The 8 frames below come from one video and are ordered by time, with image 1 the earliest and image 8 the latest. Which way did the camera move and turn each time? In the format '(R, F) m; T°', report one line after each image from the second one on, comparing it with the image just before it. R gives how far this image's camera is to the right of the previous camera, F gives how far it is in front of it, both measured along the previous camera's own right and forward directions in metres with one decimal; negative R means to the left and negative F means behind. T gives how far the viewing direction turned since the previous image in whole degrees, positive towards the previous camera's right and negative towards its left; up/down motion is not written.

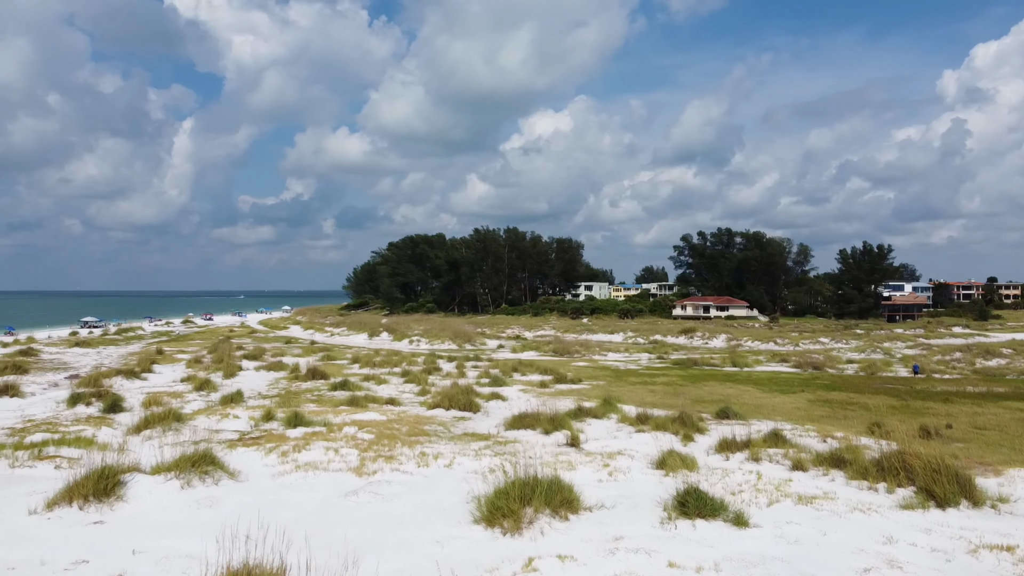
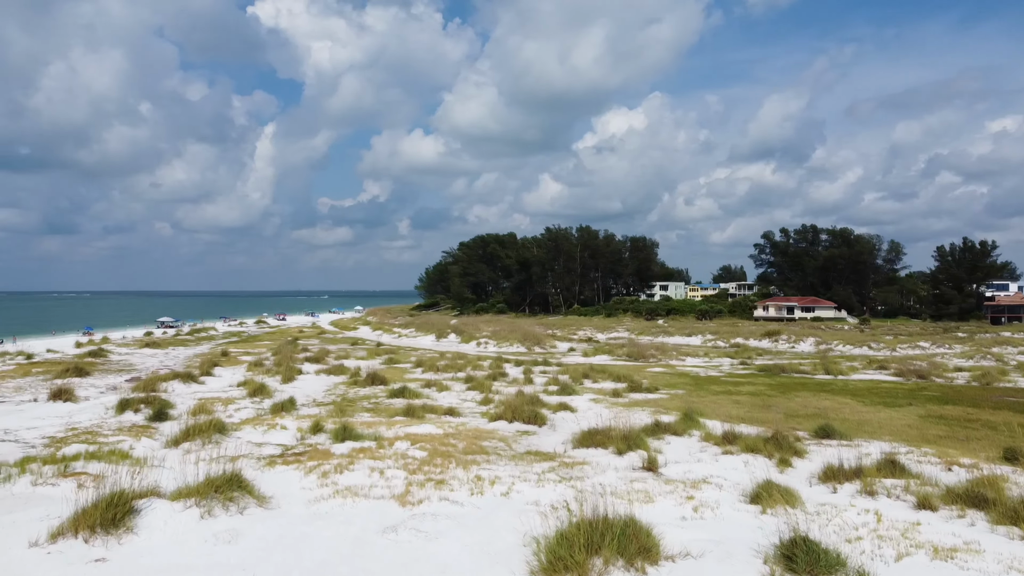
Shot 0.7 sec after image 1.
(+0.1, +1.2) m; -5°
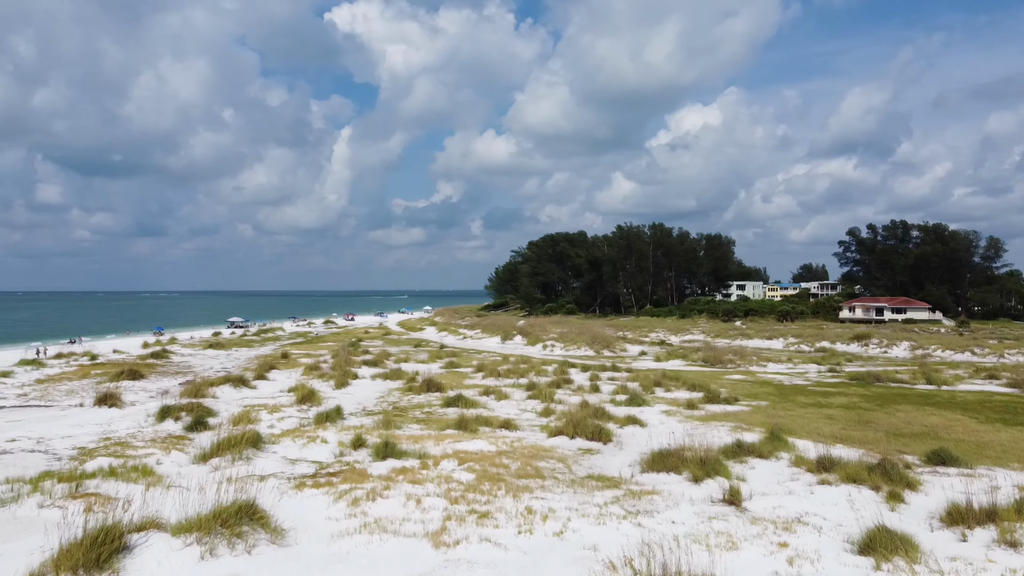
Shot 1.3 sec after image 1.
(+0.1, +1.1) m; -5°
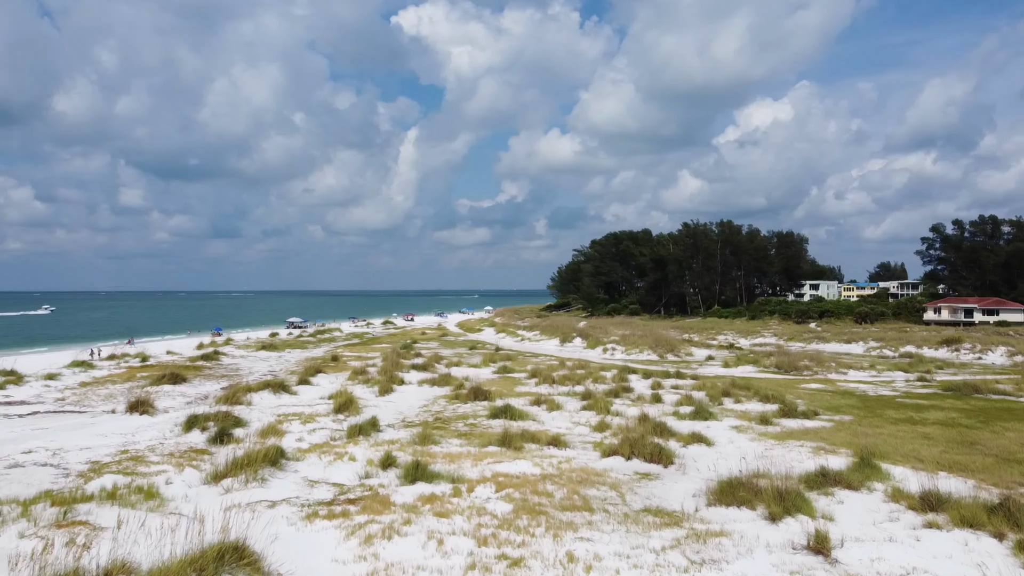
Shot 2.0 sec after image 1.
(+0.2, +1.1) m; -5°
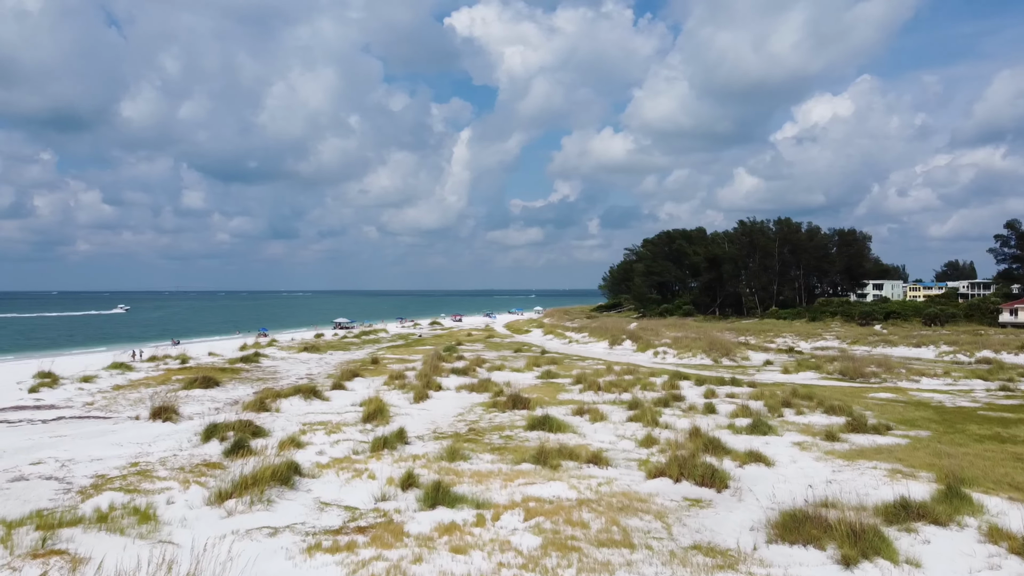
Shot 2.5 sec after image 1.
(+0.2, +0.9) m; -4°
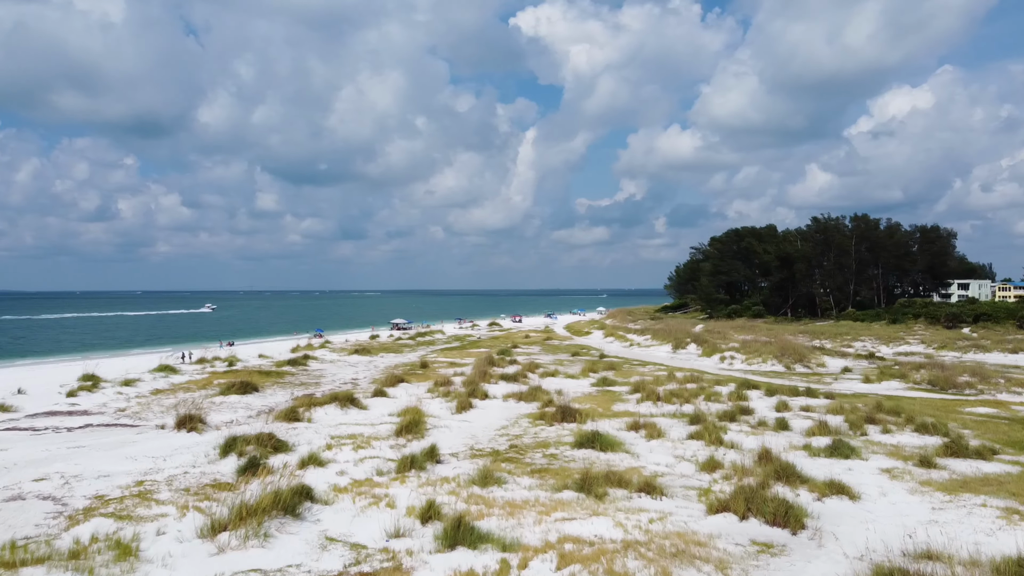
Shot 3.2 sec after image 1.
(+0.3, +1.1) m; -5°
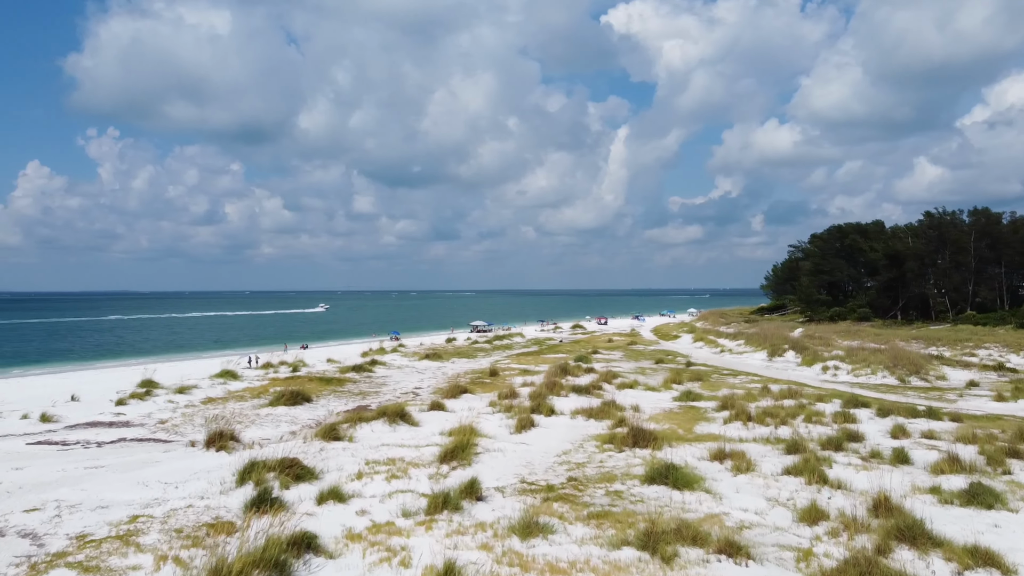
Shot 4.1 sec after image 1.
(+0.4, +1.5) m; -6°
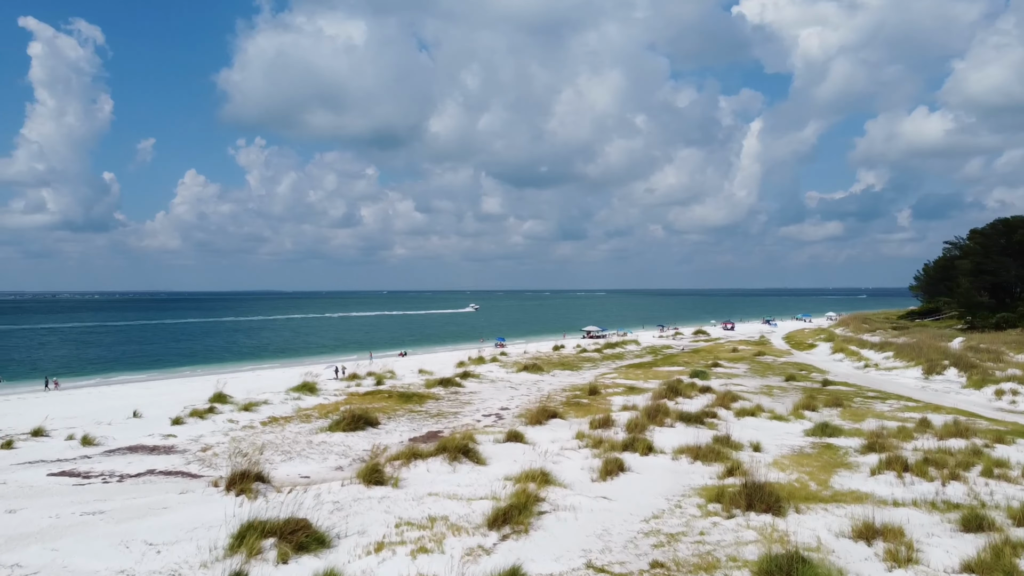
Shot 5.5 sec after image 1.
(+0.5, +2.2) m; -9°
